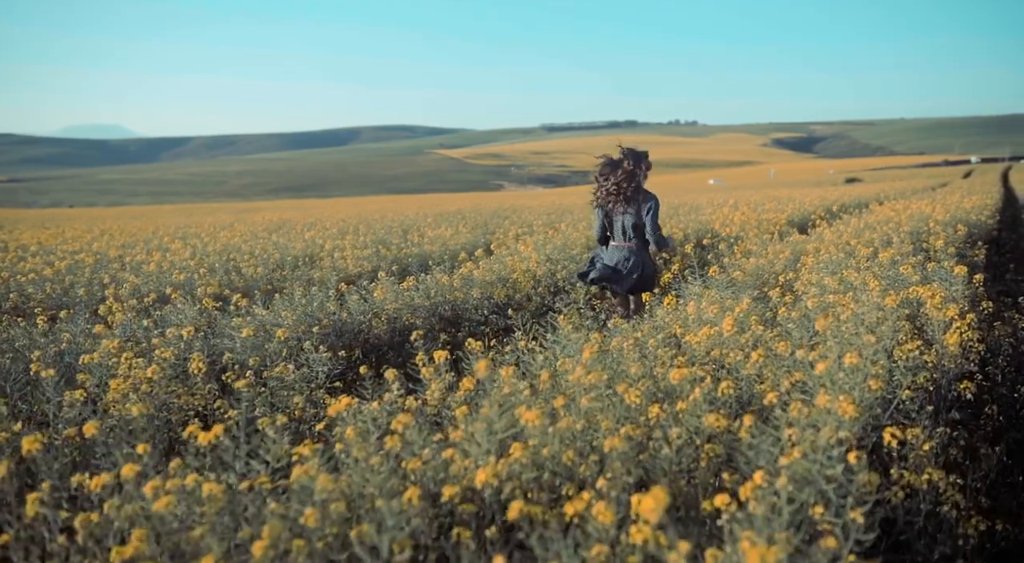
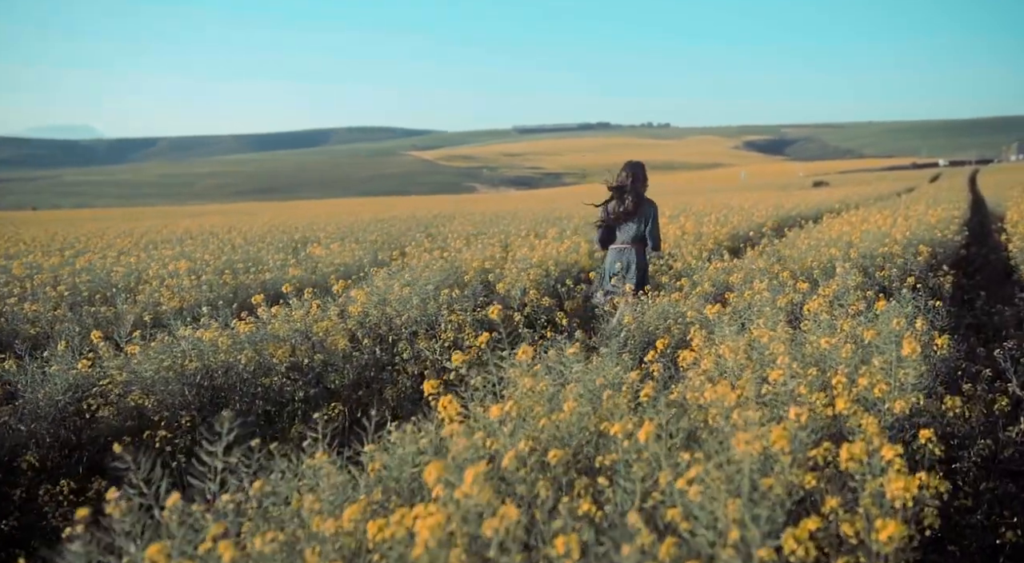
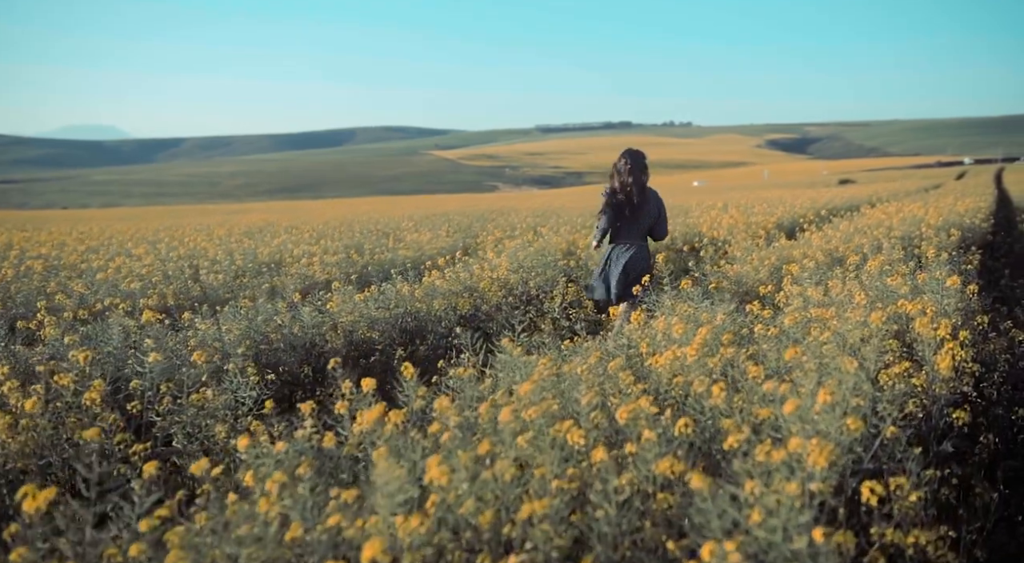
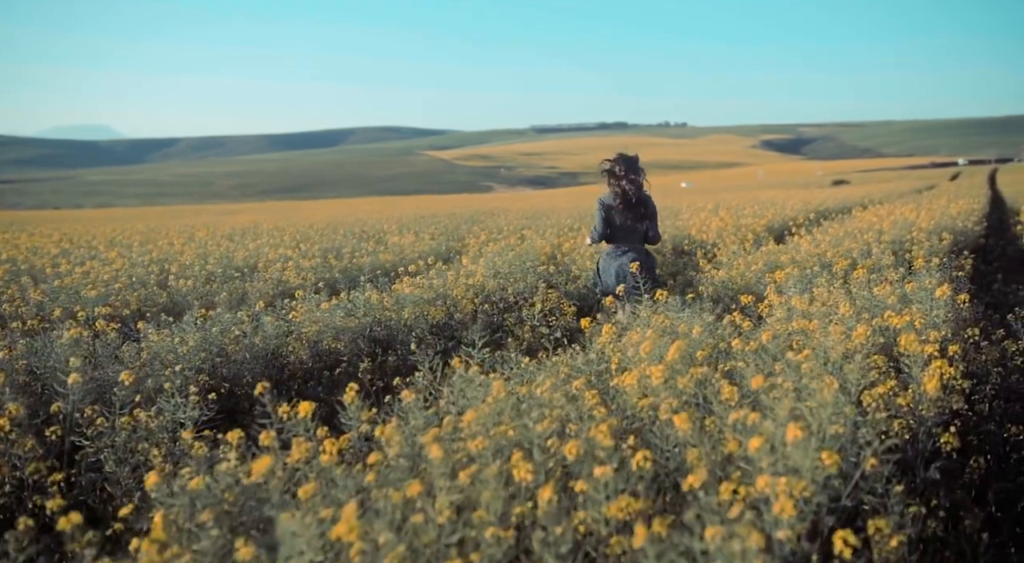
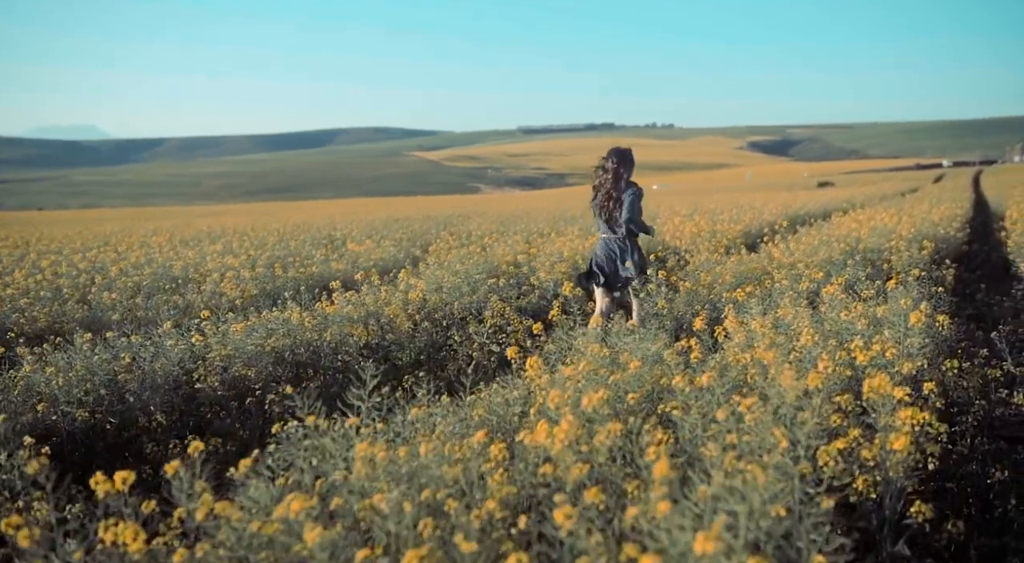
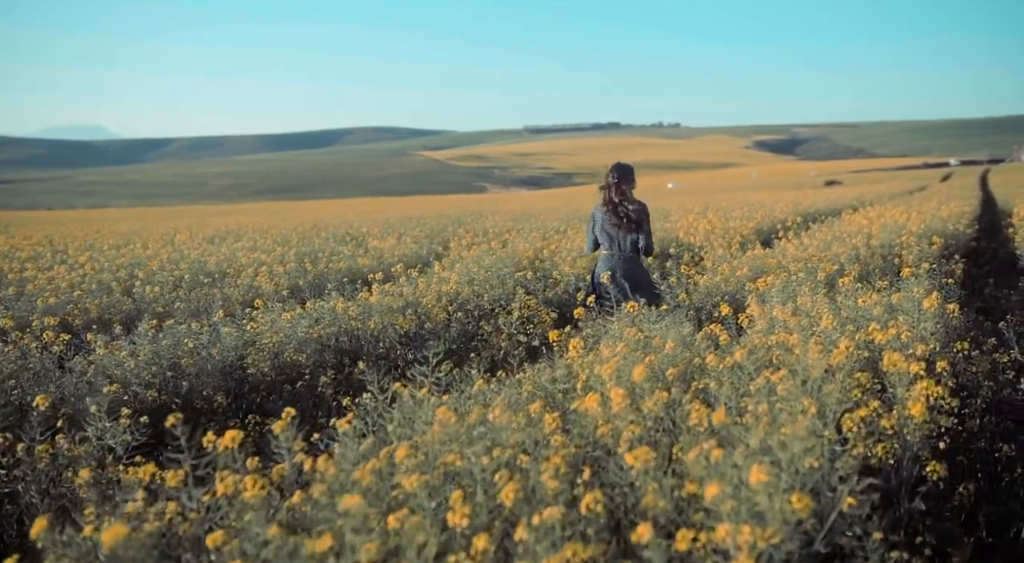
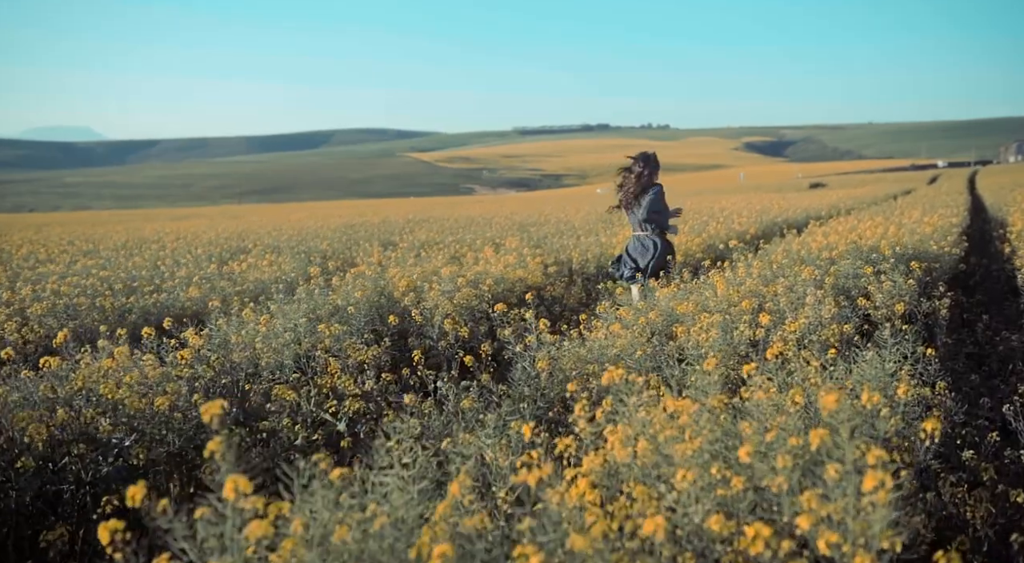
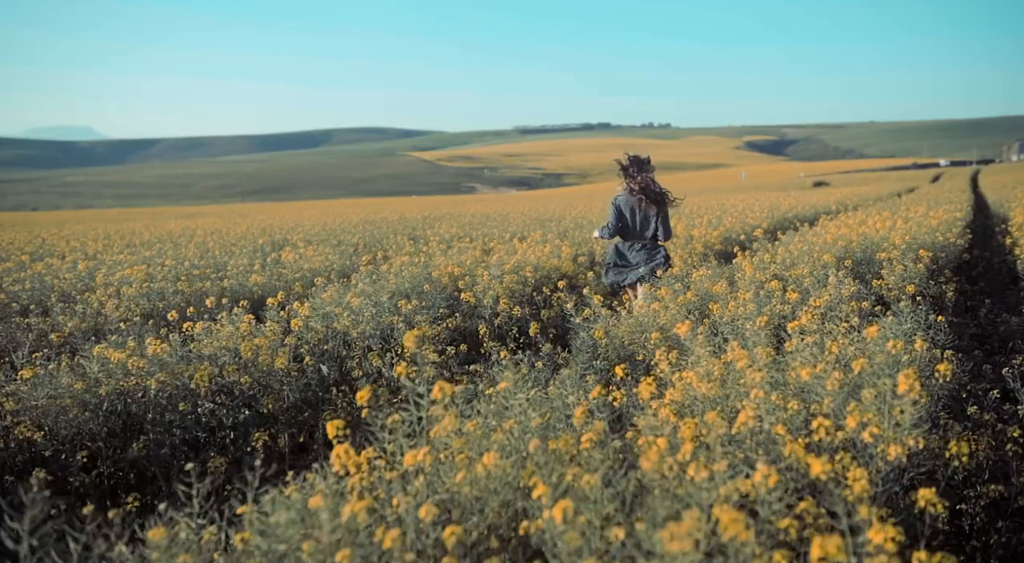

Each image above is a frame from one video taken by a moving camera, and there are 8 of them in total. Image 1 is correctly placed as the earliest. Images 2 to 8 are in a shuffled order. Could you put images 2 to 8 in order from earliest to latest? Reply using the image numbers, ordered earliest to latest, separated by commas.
3, 4, 6, 5, 2, 8, 7
